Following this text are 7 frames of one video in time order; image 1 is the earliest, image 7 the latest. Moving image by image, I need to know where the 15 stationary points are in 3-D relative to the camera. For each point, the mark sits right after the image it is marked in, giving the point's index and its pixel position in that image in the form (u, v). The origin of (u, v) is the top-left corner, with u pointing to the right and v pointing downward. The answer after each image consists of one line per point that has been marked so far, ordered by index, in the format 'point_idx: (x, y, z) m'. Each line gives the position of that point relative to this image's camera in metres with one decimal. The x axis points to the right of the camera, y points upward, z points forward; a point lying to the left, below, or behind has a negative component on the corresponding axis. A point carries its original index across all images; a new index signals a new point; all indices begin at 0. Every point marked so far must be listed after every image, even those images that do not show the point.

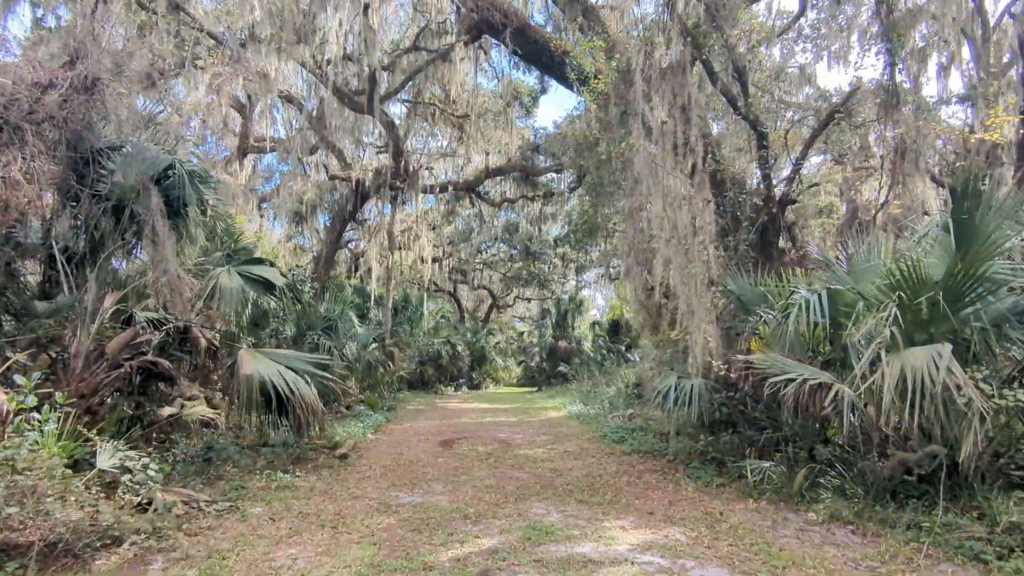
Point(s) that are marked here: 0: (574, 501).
0: (+0.5, -1.7, +4.9) m
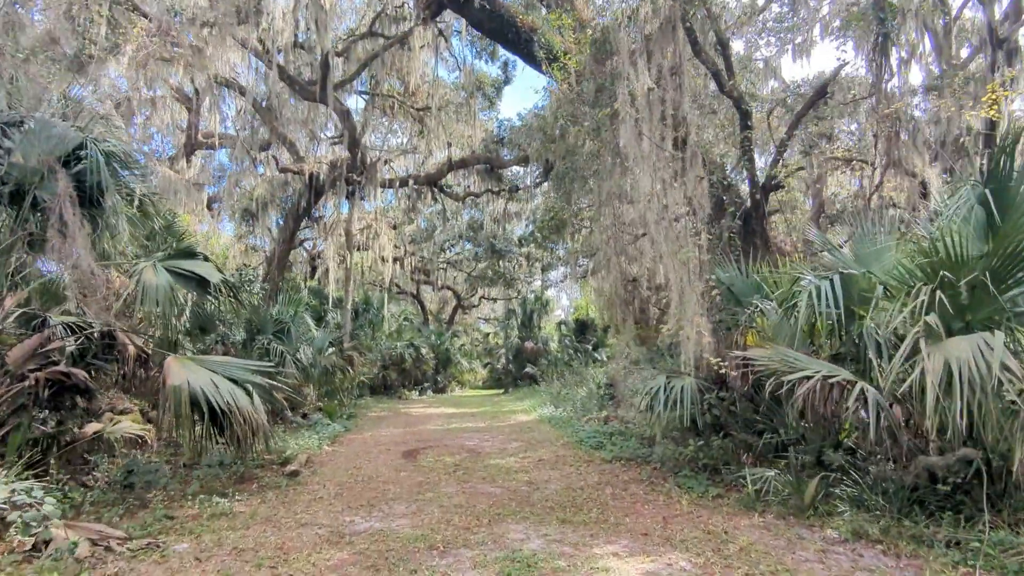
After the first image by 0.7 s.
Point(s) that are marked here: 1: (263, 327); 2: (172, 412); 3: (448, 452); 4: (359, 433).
0: (+0.3, -1.6, +4.3) m
1: (-4.1, -0.7, +10.4) m
2: (-2.6, -0.9, +4.8) m
3: (-0.8, -2.1, +8.0) m
4: (-2.5, -2.4, +10.5) m
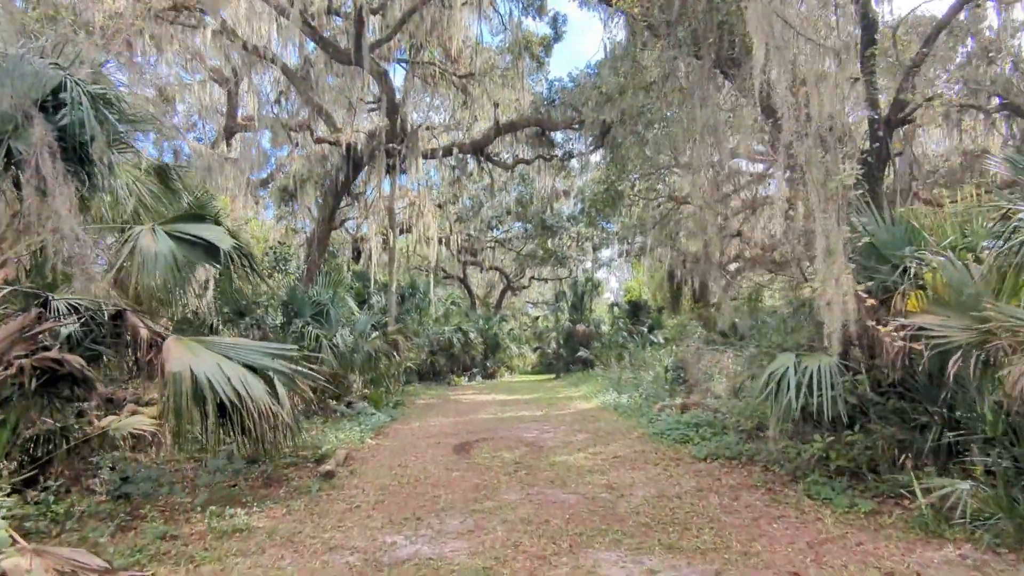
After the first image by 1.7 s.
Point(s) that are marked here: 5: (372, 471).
0: (+0.8, -1.3, +3.2) m
1: (-3.2, -0.3, +9.6) m
2: (-2.1, -0.7, +3.9) m
3: (-0.1, -1.8, +7.0) m
4: (-1.6, -2.1, +9.6) m
5: (-1.3, -1.7, +5.8) m
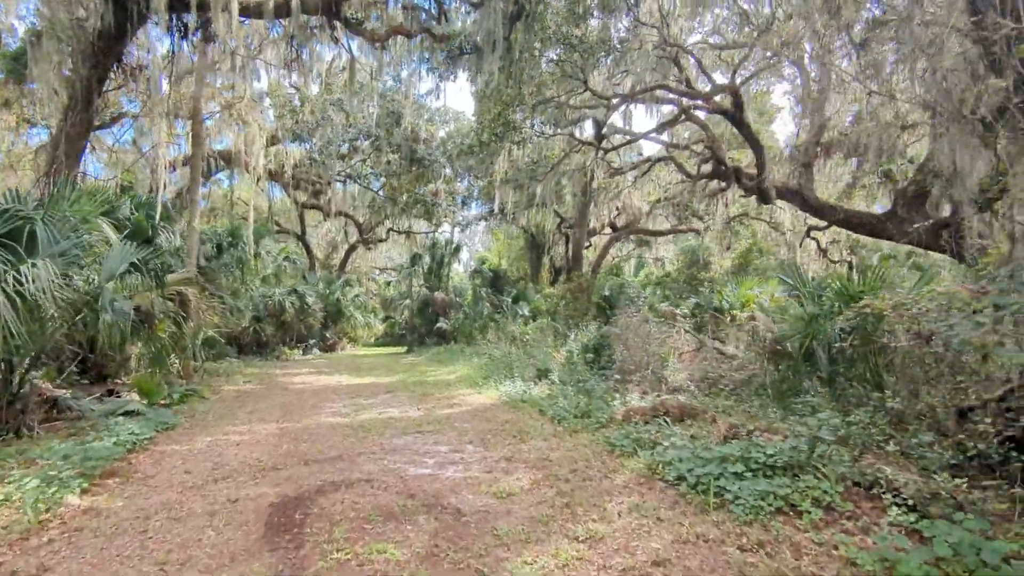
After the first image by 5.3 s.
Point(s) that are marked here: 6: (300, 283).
0: (+1.1, -1.0, -0.1) m
1: (-4.3, +0.5, +5.0) m
2: (-1.8, -0.2, -0.2) m
3: (-0.7, -1.2, +3.3) m
4: (-2.8, -1.3, +5.5) m
5: (-1.6, -1.1, +1.9) m
6: (-5.8, +0.2, +17.4) m
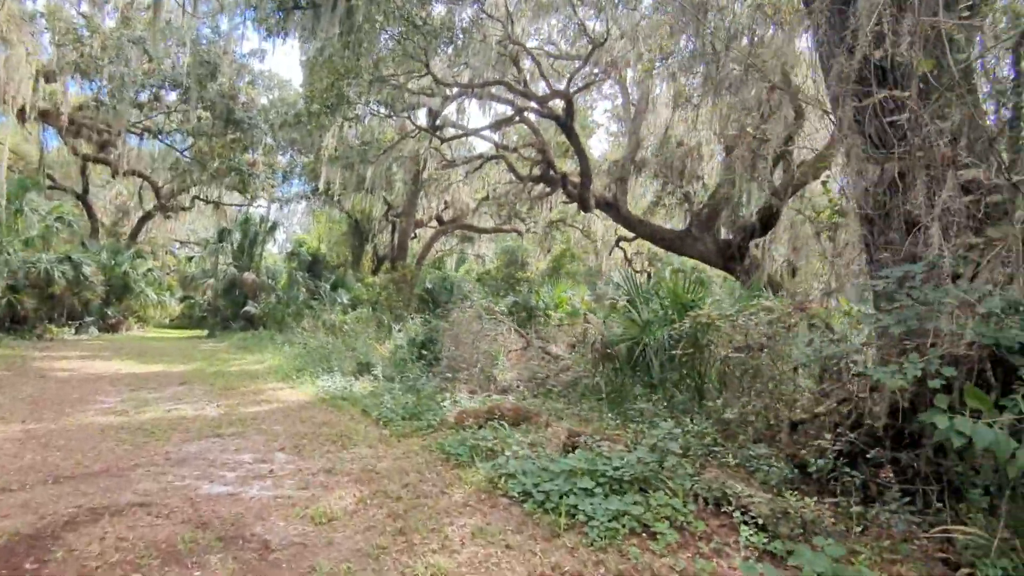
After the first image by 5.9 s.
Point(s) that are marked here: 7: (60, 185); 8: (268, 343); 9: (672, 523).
0: (+1.2, -1.1, -0.3) m
1: (-5.3, +0.9, +3.2) m
2: (-1.5, -0.1, -1.2) m
3: (-1.5, -1.1, +2.6) m
4: (-4.1, -1.0, +4.0) m
5: (-1.9, -1.0, +0.9) m
6: (-10.1, +0.9, +14.7) m
7: (-12.1, +2.9, +16.9) m
8: (-5.3, -1.2, +14.0) m
9: (+0.7, -1.0, +2.8) m
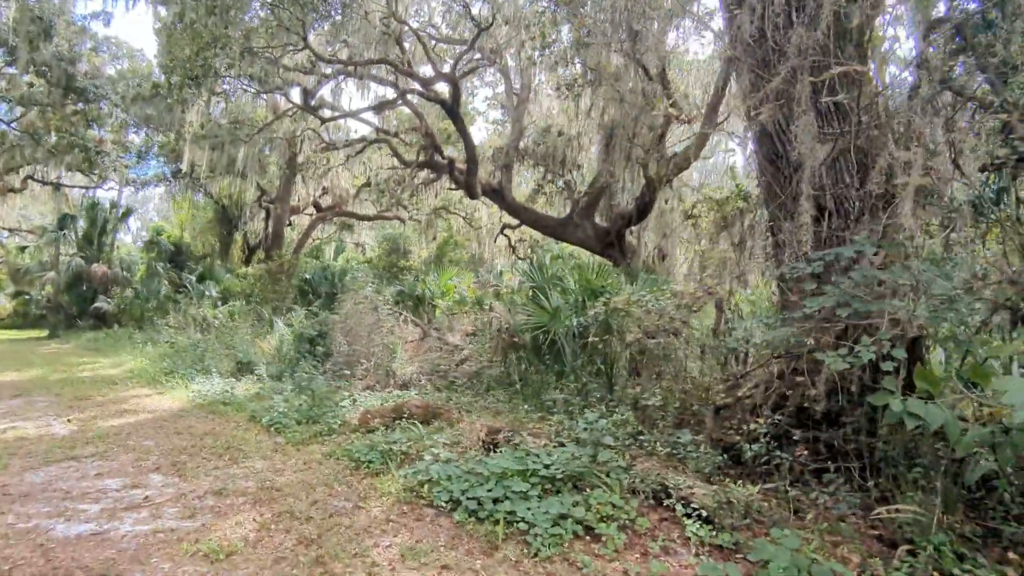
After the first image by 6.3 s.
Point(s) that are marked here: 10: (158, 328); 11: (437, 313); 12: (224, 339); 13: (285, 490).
0: (+1.5, -1.0, -0.3) m
1: (-5.5, +0.8, +1.9) m
2: (-1.0, -0.2, -1.7) m
3: (-1.7, -1.1, +2.0) m
4: (-4.5, -1.0, +3.0) m
5: (-1.8, -1.0, +0.3) m
6: (-12.5, +1.0, +12.3) m
7: (-14.9, +2.9, +14.1) m
8: (-7.6, -1.1, +12.5) m
9: (+0.4, -1.0, +2.6) m
10: (-7.0, -0.8, +13.1) m
11: (-1.0, -0.3, +8.6) m
12: (-4.5, -0.8, +10.0) m
13: (-1.2, -1.1, +3.3) m
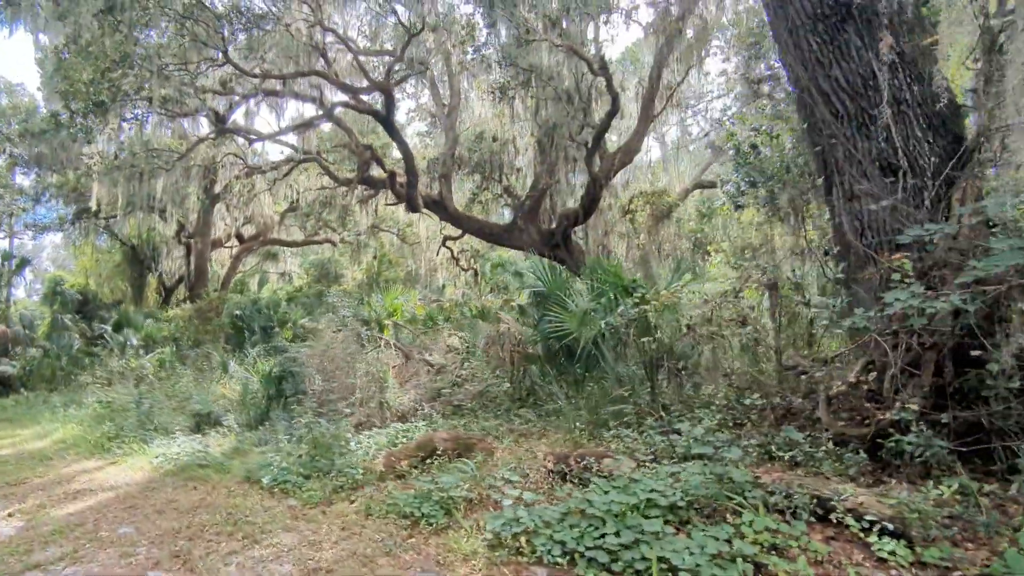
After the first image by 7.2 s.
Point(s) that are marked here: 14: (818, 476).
0: (+2.4, -0.8, -0.6) m
1: (-5.0, +0.3, +0.7) m
2: (0.0, -0.1, -2.3) m
3: (-1.0, -1.2, +1.3) m
4: (-3.9, -1.5, +1.9) m
5: (-1.0, -1.1, -0.4) m
6: (-13.1, -0.5, +10.2) m
7: (-15.9, +1.1, +11.7) m
8: (-8.1, -2.1, +11.0) m
9: (+1.0, -0.9, +2.1) m
10: (-7.7, -1.7, +11.6) m
11: (-1.2, -0.6, +8.0) m
12: (-4.7, -1.4, +8.9) m
13: (-0.7, -1.2, +2.6) m
14: (+1.3, -0.8, +2.7) m
